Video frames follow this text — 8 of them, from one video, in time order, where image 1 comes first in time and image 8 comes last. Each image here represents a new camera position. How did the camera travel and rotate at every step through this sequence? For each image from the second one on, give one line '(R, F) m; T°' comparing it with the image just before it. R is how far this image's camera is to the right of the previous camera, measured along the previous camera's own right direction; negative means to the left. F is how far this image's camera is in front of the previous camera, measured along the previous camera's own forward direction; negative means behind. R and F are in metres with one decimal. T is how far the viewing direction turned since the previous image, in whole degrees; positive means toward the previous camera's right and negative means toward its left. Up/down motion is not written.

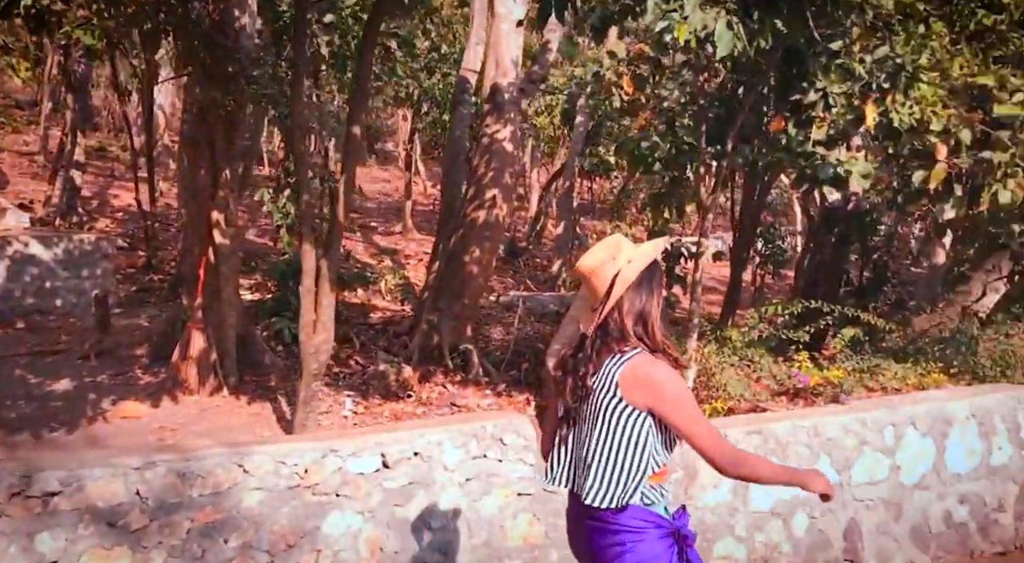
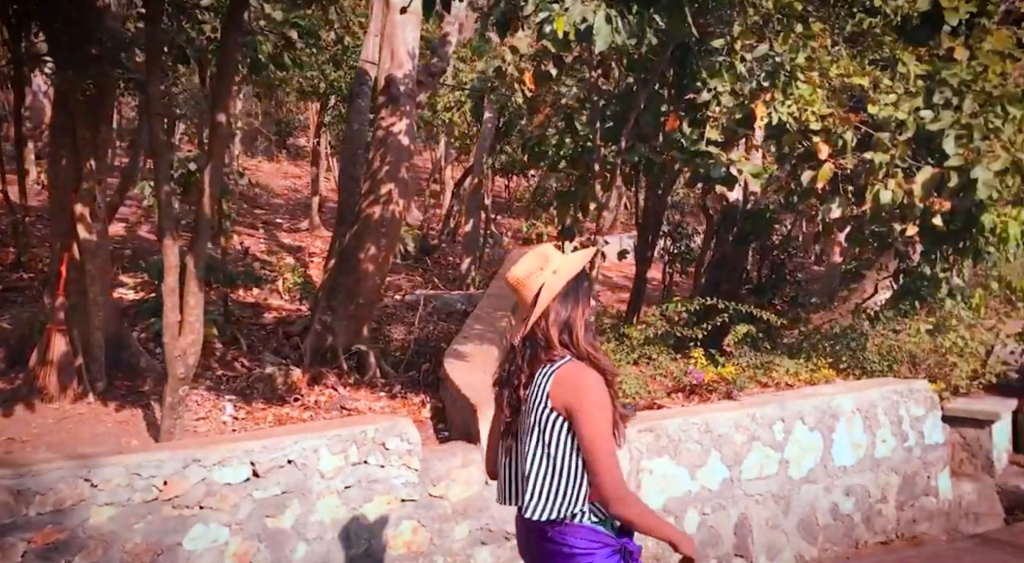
(+0.1, +0.1) m; +5°
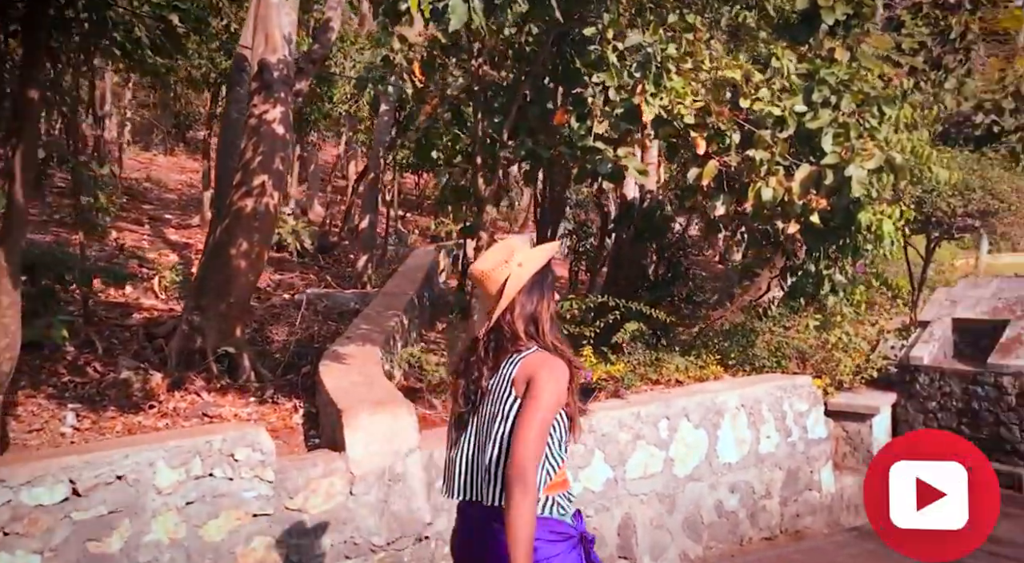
(+0.2, +0.2) m; +6°
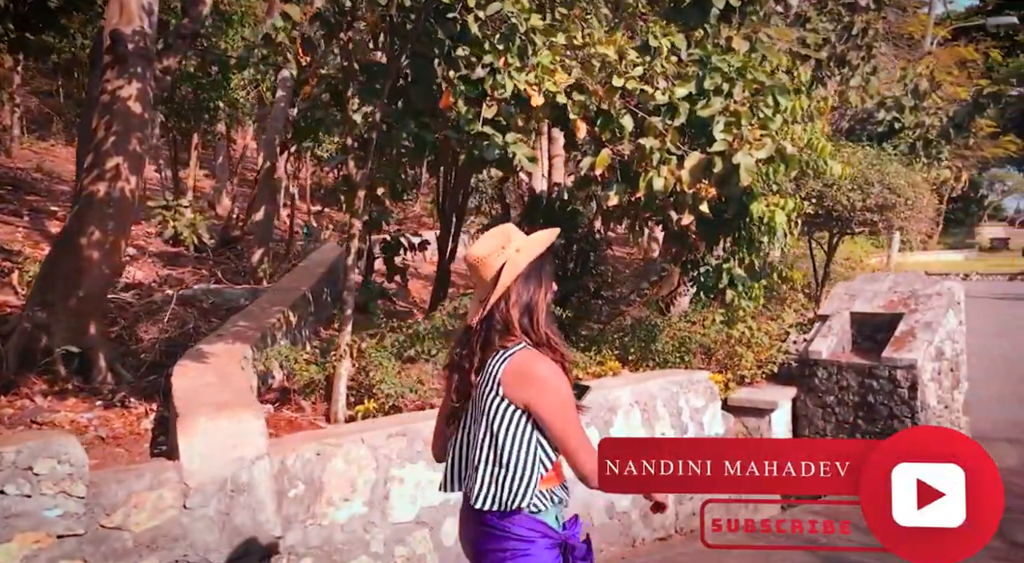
(+0.3, +0.3) m; +5°
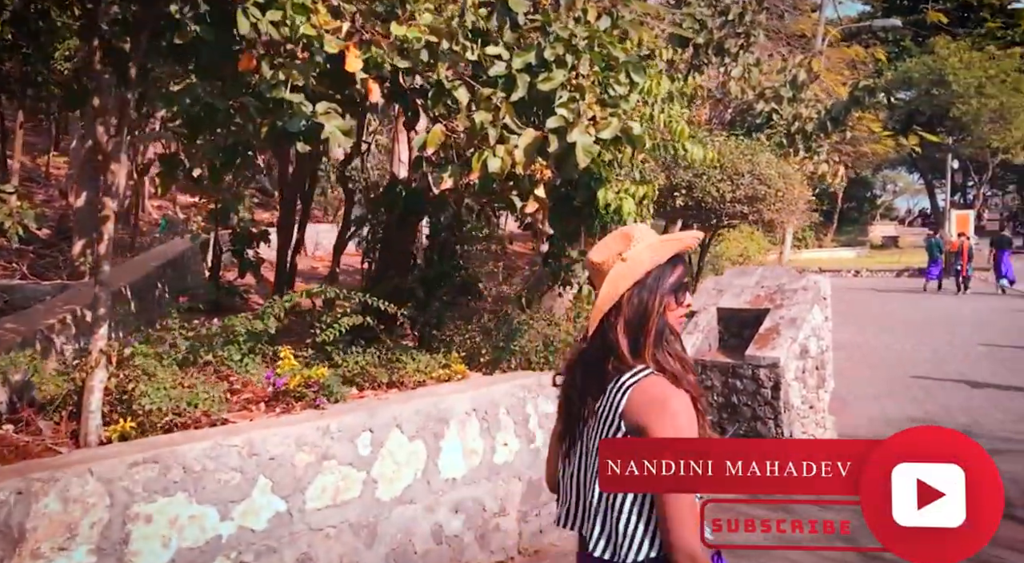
(+0.5, +0.6) m; +6°
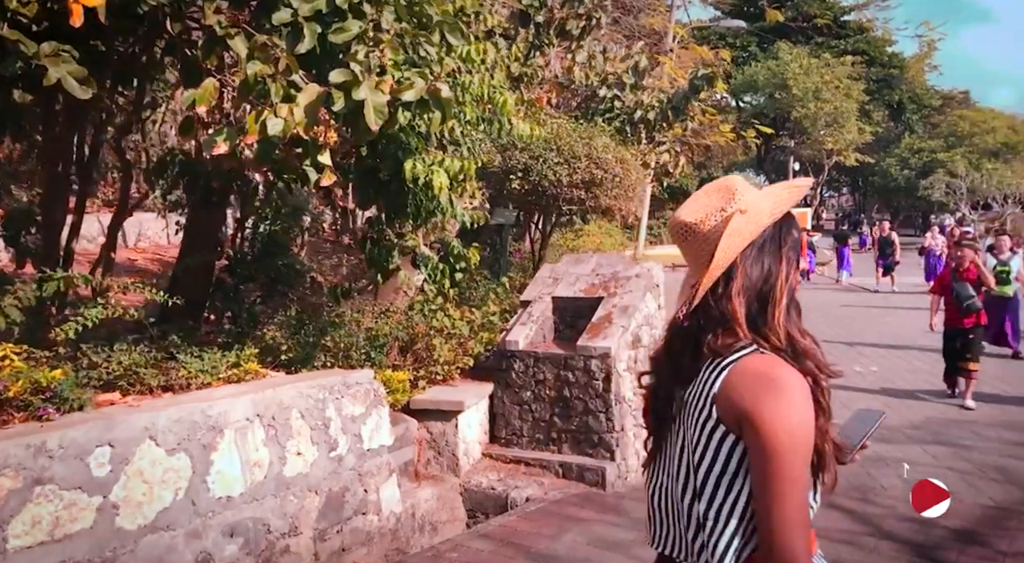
(+0.4, +0.6) m; +9°
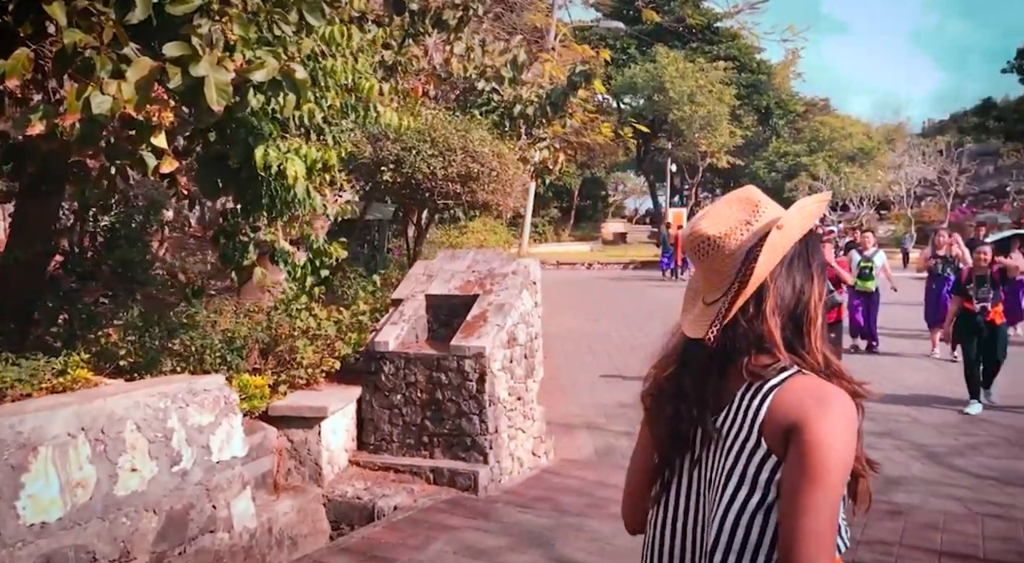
(+0.1, +0.2) m; +8°
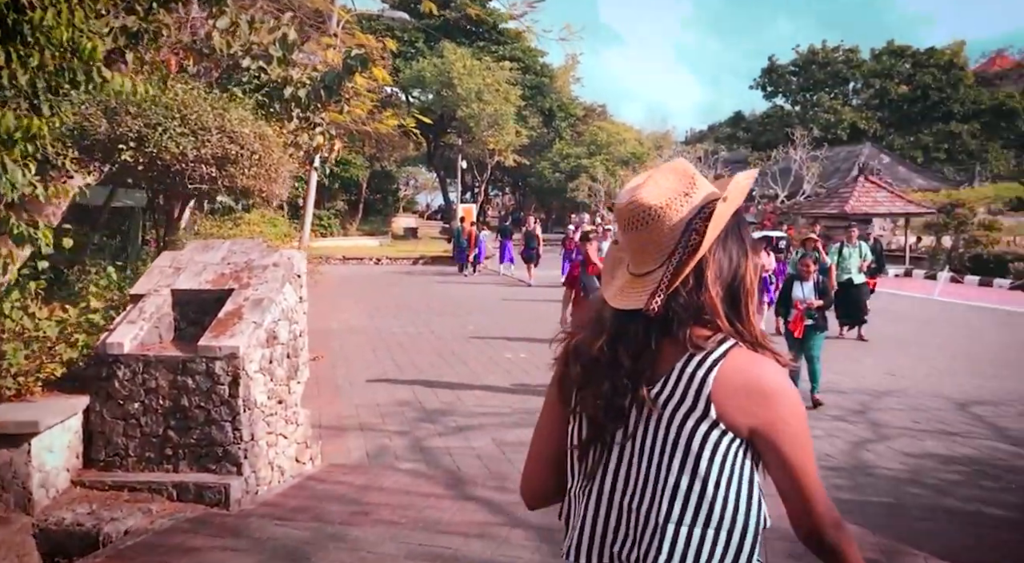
(+0.2, +0.3) m; +14°
